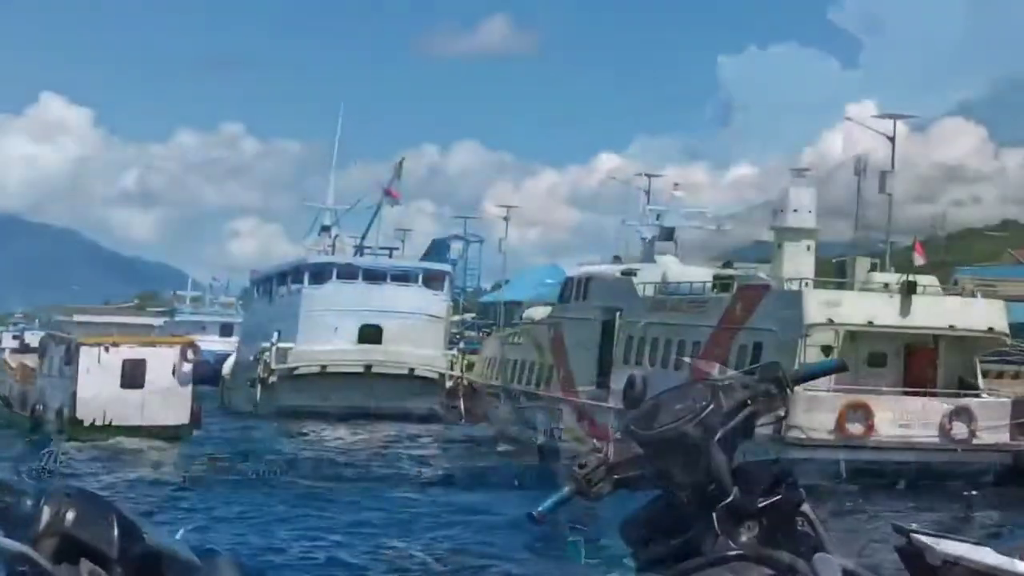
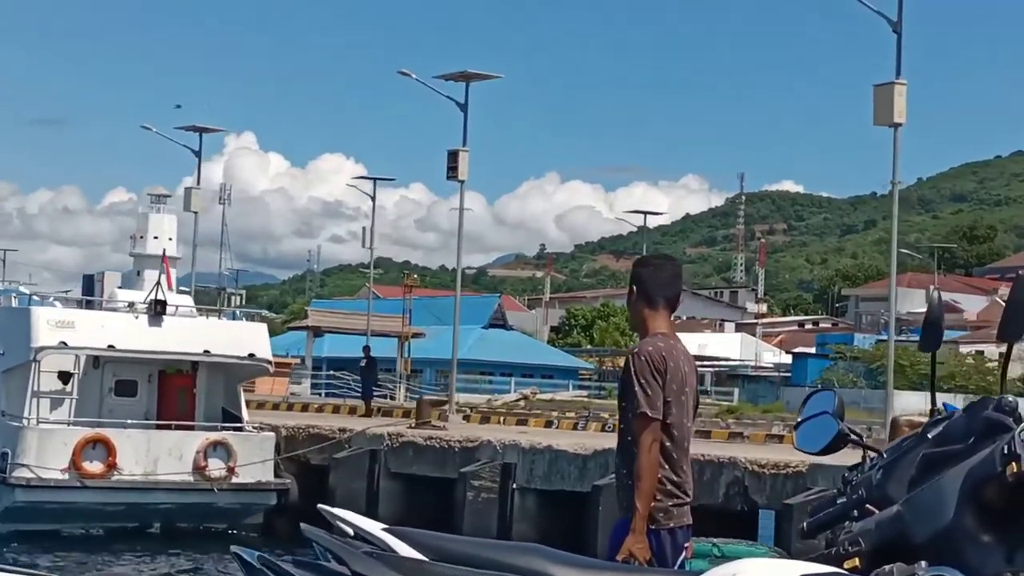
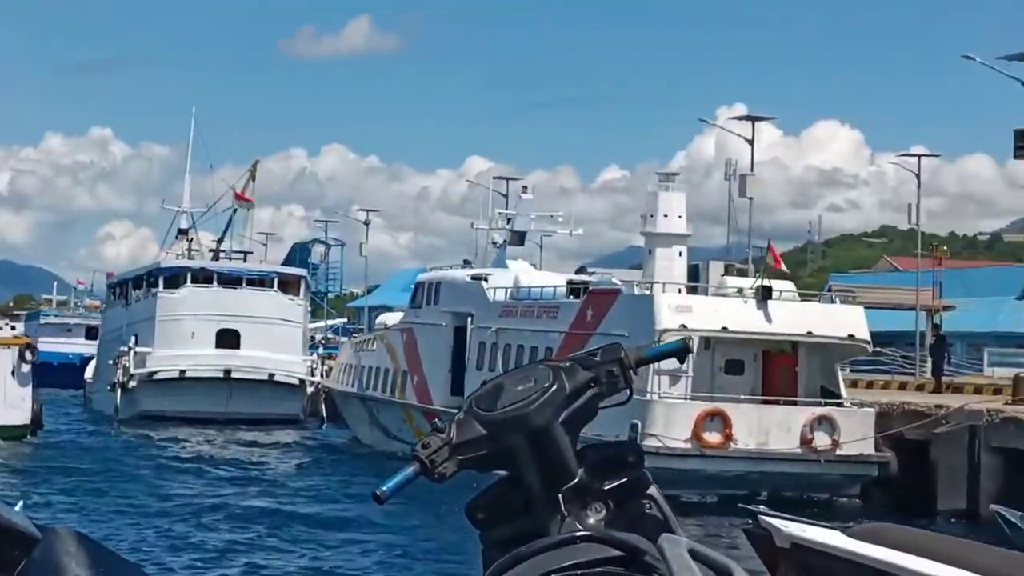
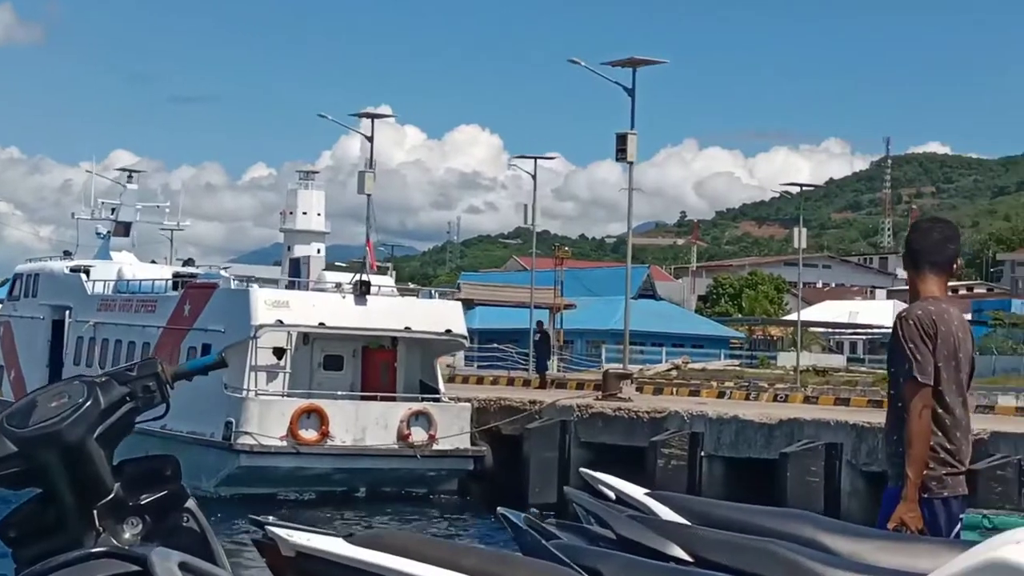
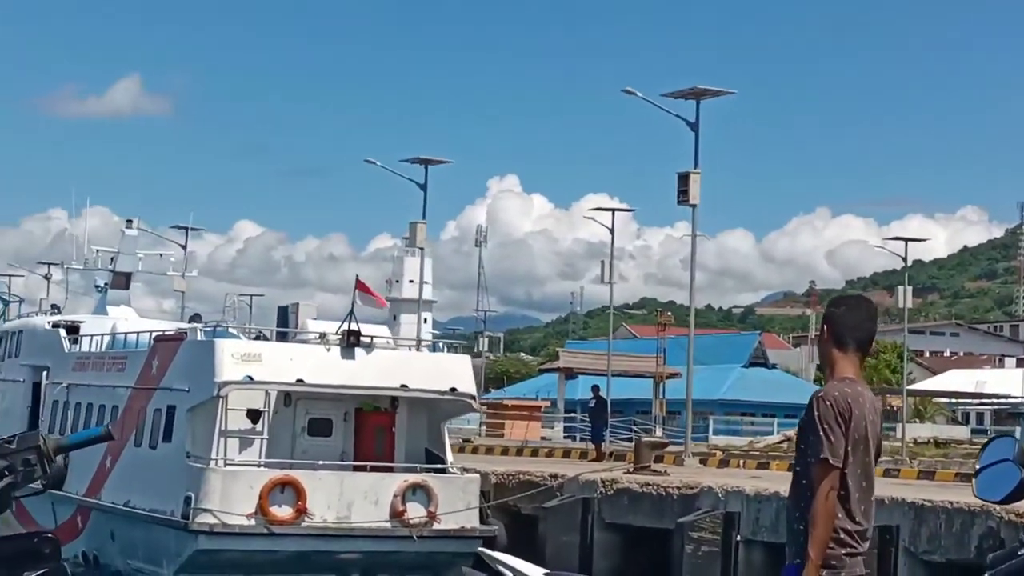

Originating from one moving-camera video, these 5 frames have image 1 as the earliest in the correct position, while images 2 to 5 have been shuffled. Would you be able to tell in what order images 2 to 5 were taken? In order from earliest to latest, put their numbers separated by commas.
3, 4, 2, 5
